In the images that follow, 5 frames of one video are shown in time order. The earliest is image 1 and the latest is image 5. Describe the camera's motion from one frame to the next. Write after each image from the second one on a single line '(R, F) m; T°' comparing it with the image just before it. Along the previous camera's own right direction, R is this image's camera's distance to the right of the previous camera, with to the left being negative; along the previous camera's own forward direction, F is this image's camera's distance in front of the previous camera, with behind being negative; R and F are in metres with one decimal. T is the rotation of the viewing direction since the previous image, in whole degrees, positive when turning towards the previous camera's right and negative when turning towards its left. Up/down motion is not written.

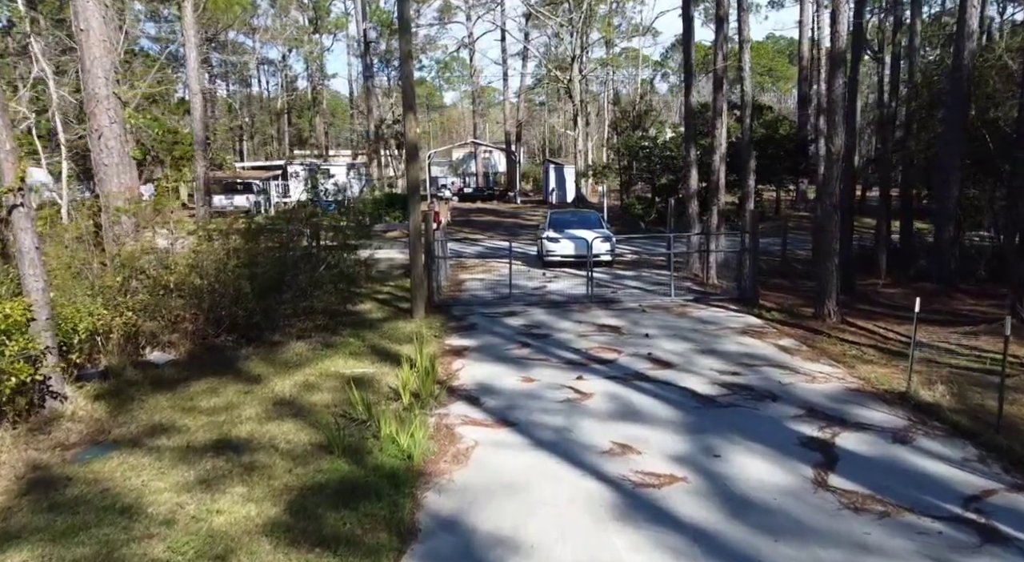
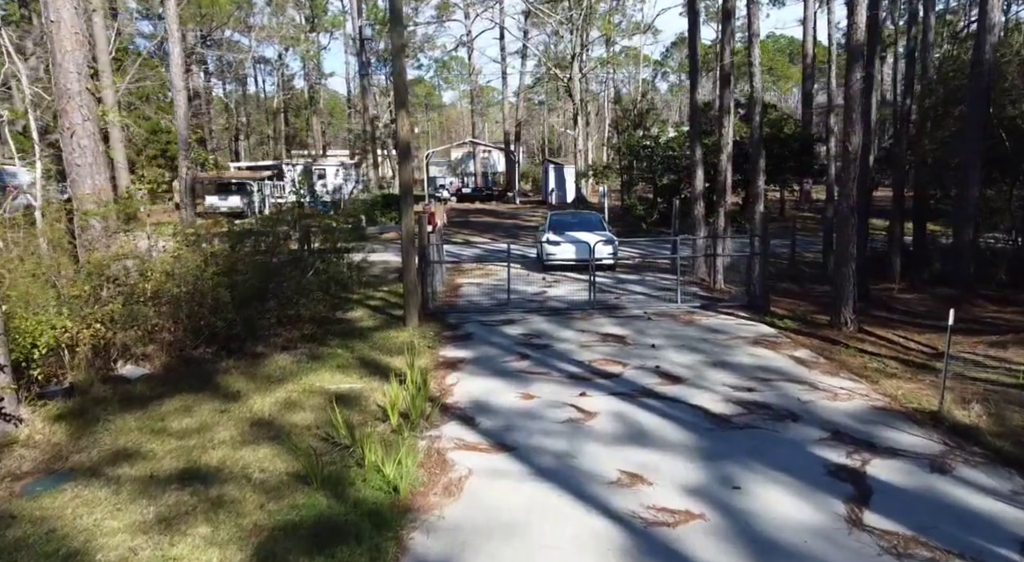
(0.0, +0.6) m; 0°
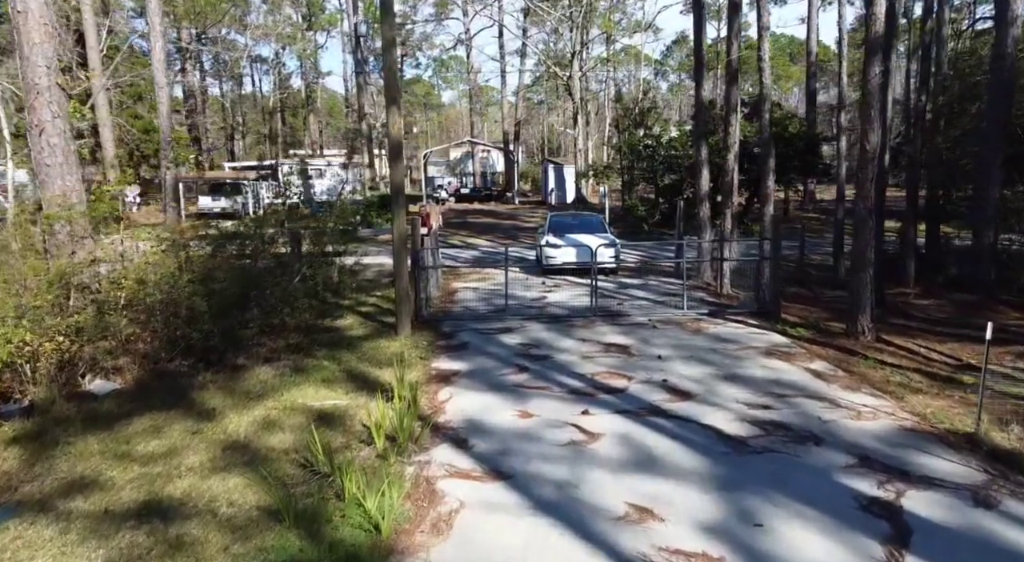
(0.0, +0.6) m; 0°
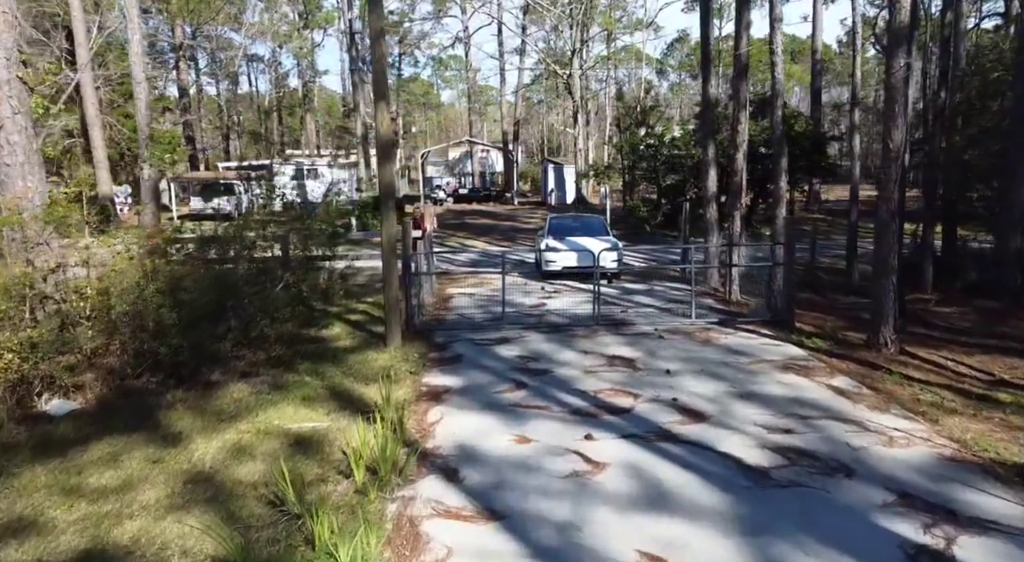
(0.0, +0.6) m; 0°
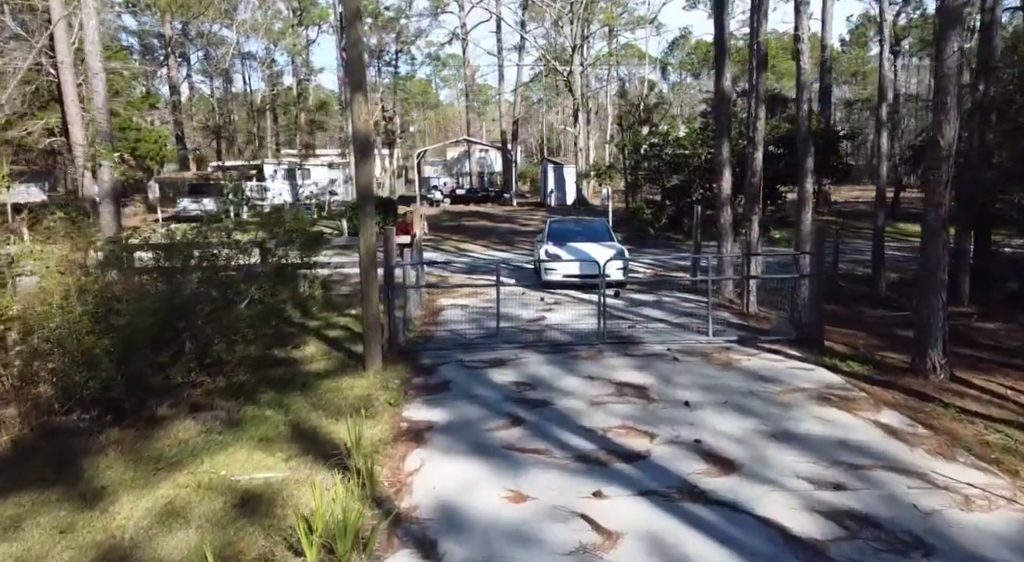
(0.0, +1.1) m; 0°
